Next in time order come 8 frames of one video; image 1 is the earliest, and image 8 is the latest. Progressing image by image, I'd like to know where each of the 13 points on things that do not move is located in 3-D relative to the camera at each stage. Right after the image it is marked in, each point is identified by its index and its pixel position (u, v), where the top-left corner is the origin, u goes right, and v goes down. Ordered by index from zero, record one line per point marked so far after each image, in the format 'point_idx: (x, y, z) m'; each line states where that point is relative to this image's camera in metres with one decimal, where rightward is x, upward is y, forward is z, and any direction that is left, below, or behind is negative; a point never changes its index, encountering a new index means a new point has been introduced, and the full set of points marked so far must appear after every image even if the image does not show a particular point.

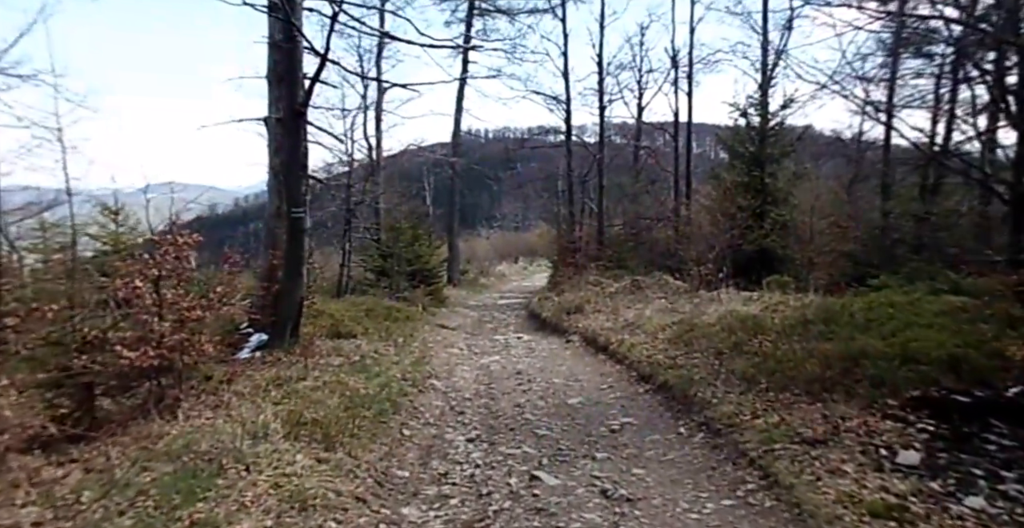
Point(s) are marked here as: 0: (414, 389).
0: (-1.2, -1.6, +7.3) m
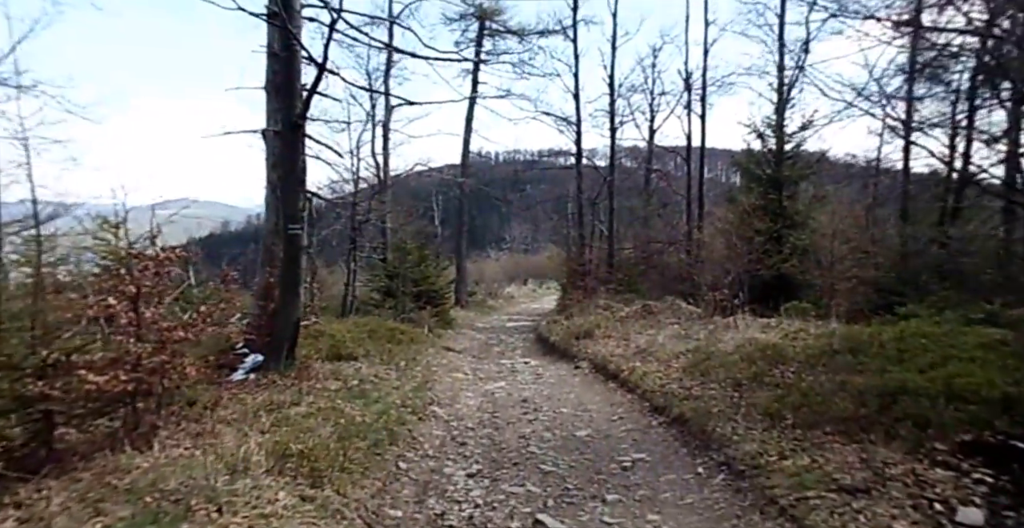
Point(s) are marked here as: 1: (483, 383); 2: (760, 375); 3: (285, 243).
0: (-1.2, -1.8, +6.9) m
1: (-0.5, -2.0, +9.8) m
2: (+2.9, -1.3, +6.7) m
3: (-2.8, +0.3, +7.2) m
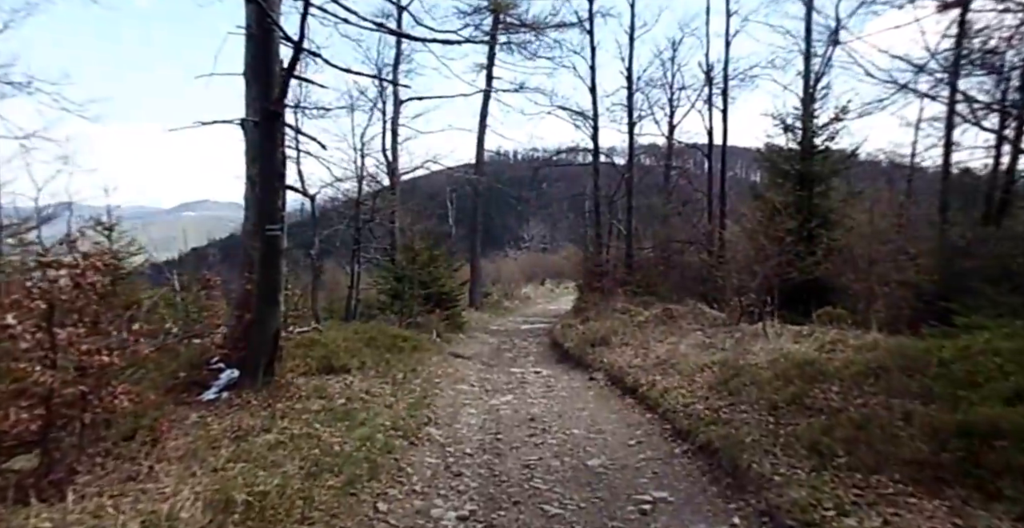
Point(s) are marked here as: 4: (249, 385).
0: (-1.1, -1.9, +6.2) m
1: (-0.4, -2.1, +9.0) m
2: (+2.9, -1.3, +5.8) m
3: (-2.8, +0.2, +6.5) m
4: (-2.9, -1.3, +6.5) m
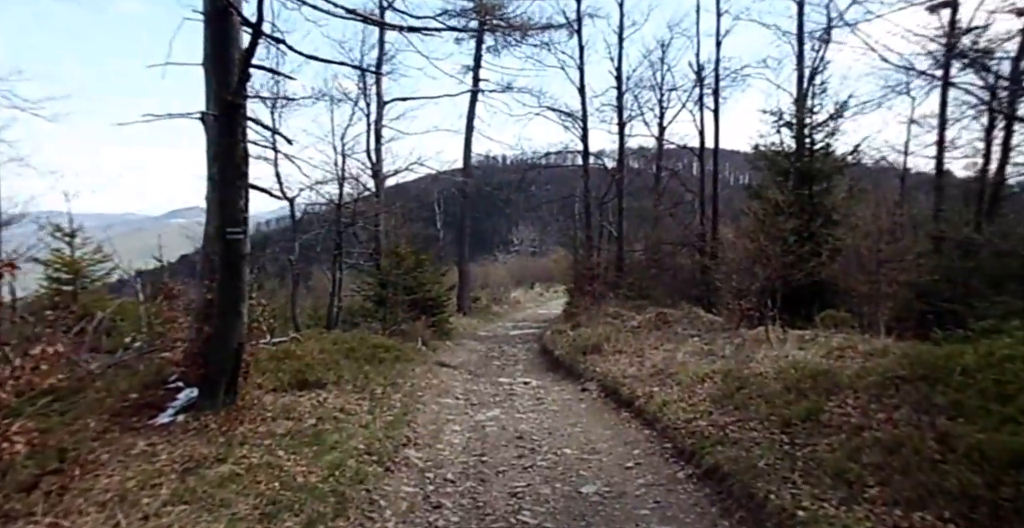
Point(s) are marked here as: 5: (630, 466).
0: (-1.3, -2.0, +5.6) m
1: (-0.6, -2.2, +8.4) m
2: (+2.8, -1.3, +5.3) m
3: (-2.9, +0.1, +5.9) m
4: (-3.1, -1.4, +5.9) m
5: (+1.2, -2.0, +5.7) m
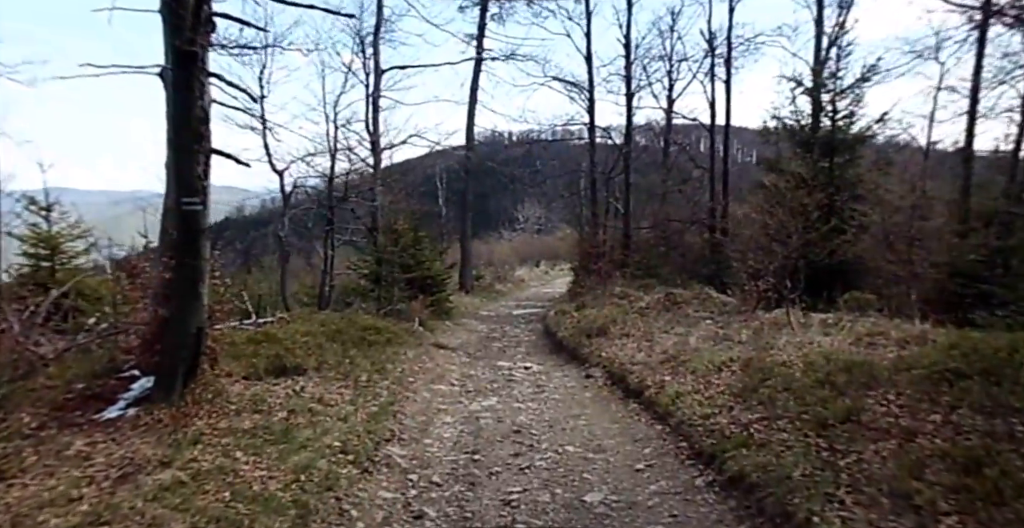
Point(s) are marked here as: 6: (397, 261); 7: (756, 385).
0: (-1.3, -1.7, +4.9) m
1: (-0.6, -1.8, +7.7) m
2: (+2.7, -1.2, +4.6) m
3: (-3.0, +0.4, +5.2) m
4: (-3.1, -1.2, +5.2) m
5: (+1.1, -1.8, +5.0) m
6: (-2.8, +0.1, +14.0) m
7: (+2.4, -1.2, +5.8) m
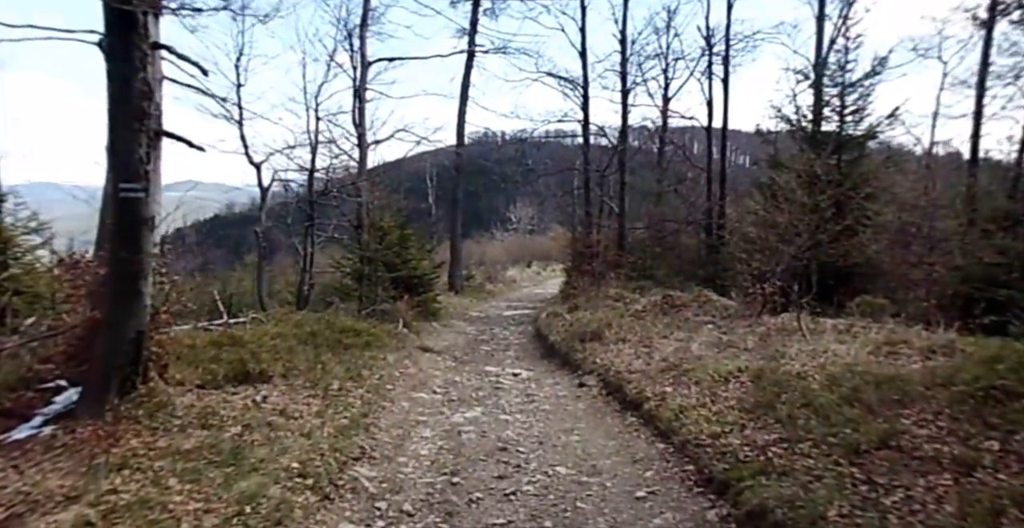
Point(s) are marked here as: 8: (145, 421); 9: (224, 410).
0: (-1.5, -1.7, +4.2) m
1: (-0.7, -1.8, +7.1) m
2: (+2.6, -1.2, +4.0) m
3: (-3.1, +0.4, +4.5) m
4: (-3.2, -1.1, +4.5) m
5: (+1.0, -1.8, +4.4) m
6: (-3.0, +0.1, +13.3) m
7: (+2.3, -1.2, +5.2) m
8: (-2.9, -1.2, +4.6) m
9: (-2.6, -1.3, +5.3) m
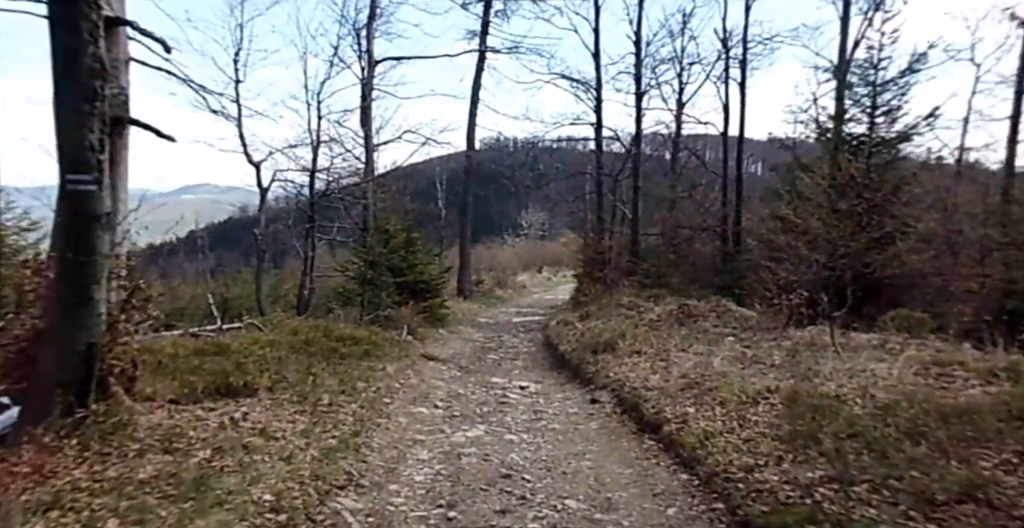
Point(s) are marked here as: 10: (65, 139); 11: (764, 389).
0: (-1.4, -1.7, +3.7) m
1: (-0.7, -1.9, +6.5) m
2: (+2.6, -1.2, +3.3) m
3: (-3.1, +0.4, +4.0) m
4: (-3.2, -1.1, +4.0) m
5: (+1.0, -1.8, +3.8) m
6: (-2.8, 0.0, +12.8) m
7: (+2.3, -1.3, +4.6) m
8: (-2.9, -1.2, +4.1) m
9: (-2.6, -1.3, +4.8) m
10: (-3.0, +0.8, +3.9) m
11: (+2.6, -1.3, +5.9) m
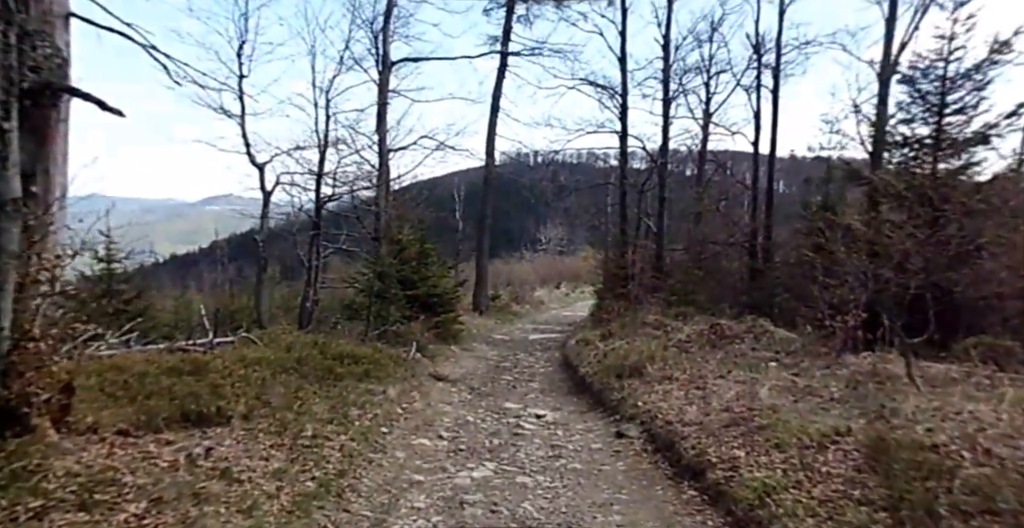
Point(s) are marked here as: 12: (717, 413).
0: (-1.4, -1.7, +2.8) m
1: (-0.5, -2.0, +5.6) m
2: (+2.6, -1.3, +2.3) m
3: (-3.0, +0.4, +3.2) m
4: (-3.1, -1.1, +3.1) m
5: (+1.0, -1.9, +2.8) m
6: (-2.5, -0.2, +12.0) m
7: (+2.4, -1.4, +3.6) m
8: (-2.8, -1.3, +3.3) m
9: (-2.5, -1.4, +3.9) m
10: (-2.9, +0.8, +3.1) m
11: (+2.7, -1.4, +4.9) m
12: (+2.1, -1.5, +6.1) m
